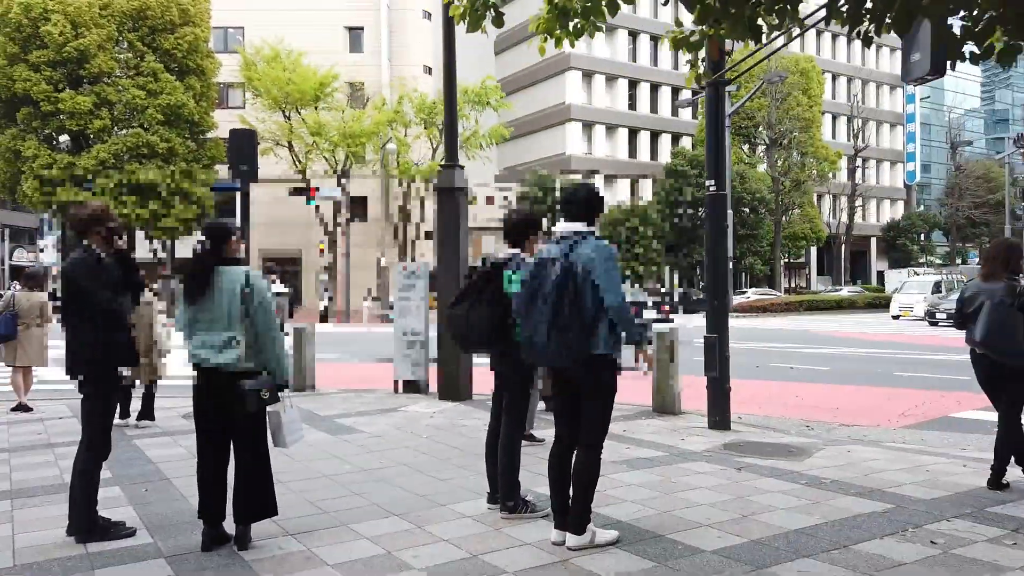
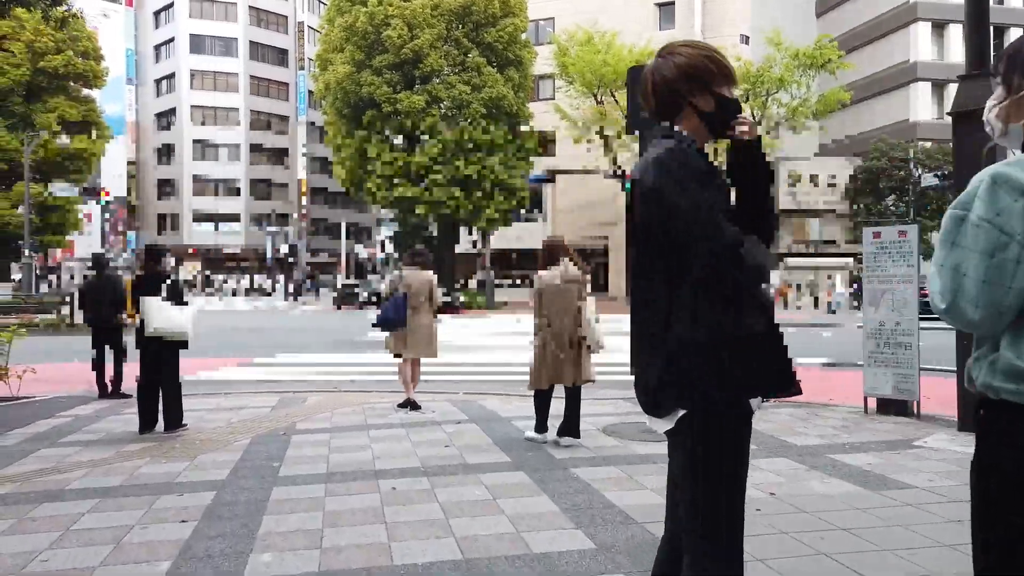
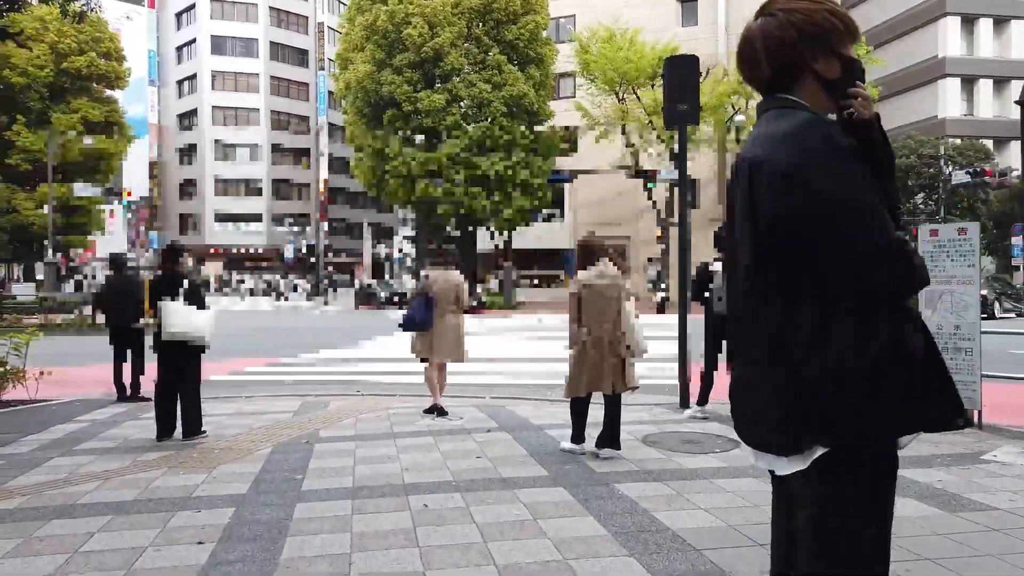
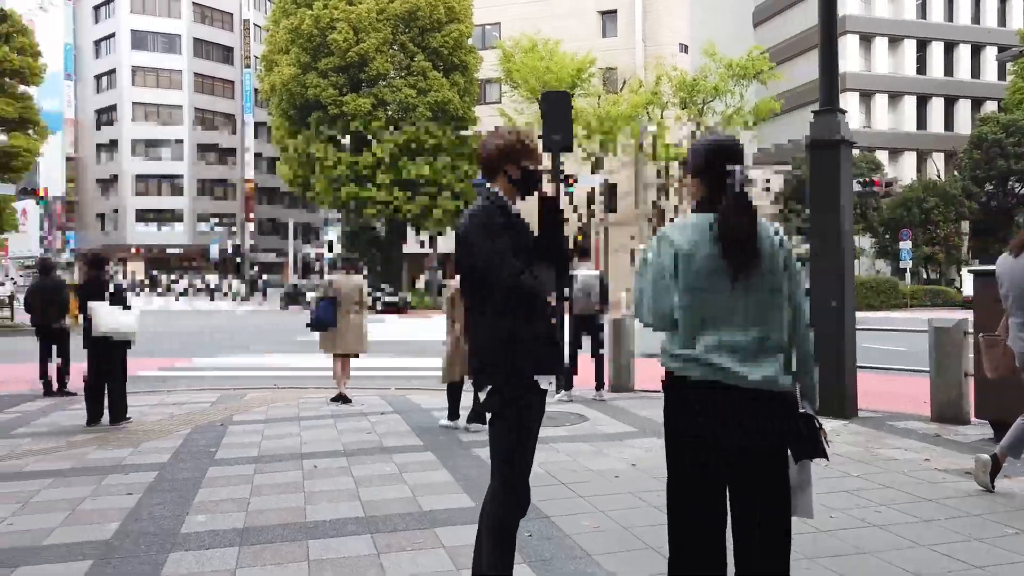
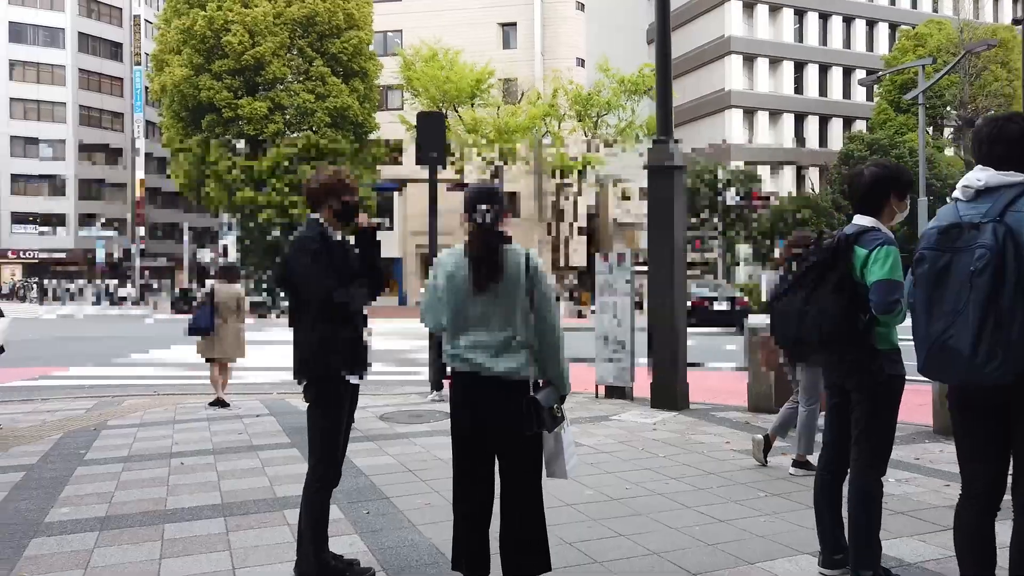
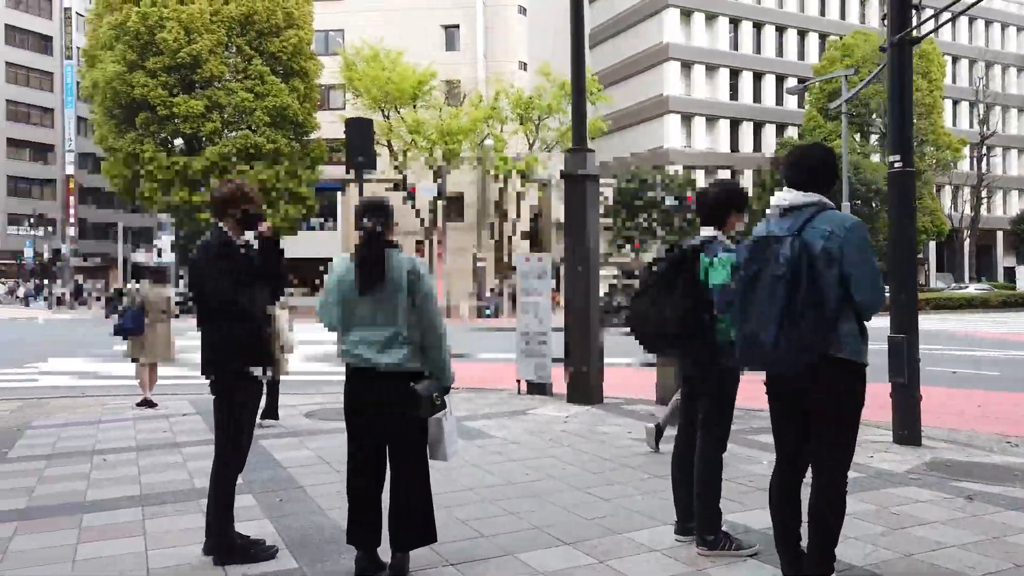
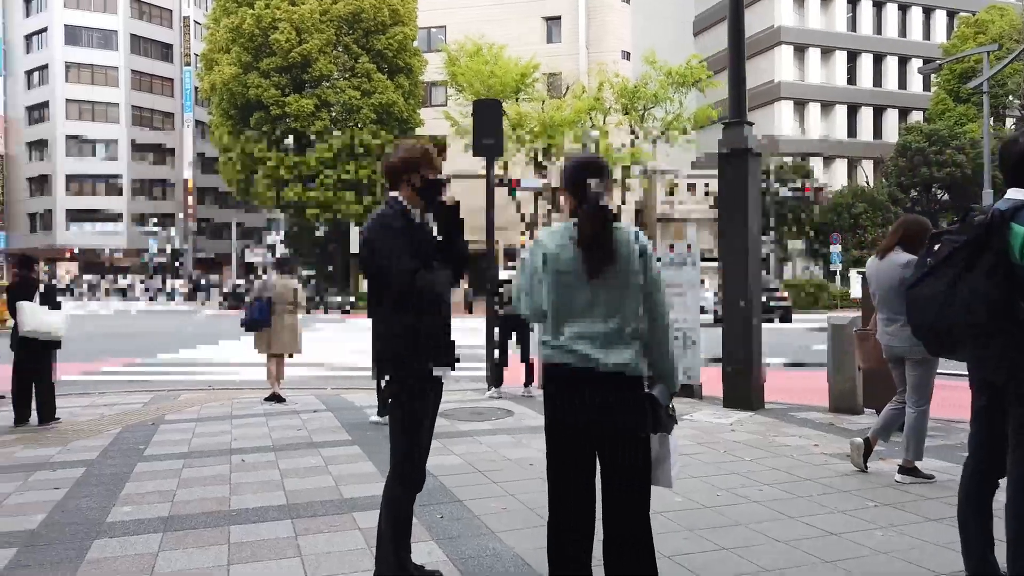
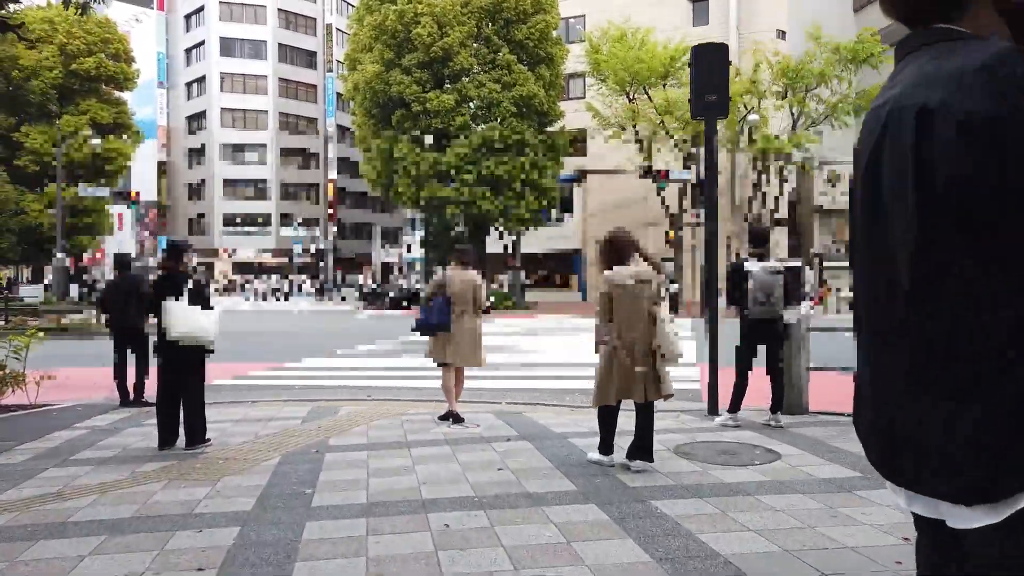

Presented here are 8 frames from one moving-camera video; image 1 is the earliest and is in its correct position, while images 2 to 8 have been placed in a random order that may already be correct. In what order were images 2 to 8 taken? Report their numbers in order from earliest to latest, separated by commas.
6, 5, 7, 4, 2, 3, 8
